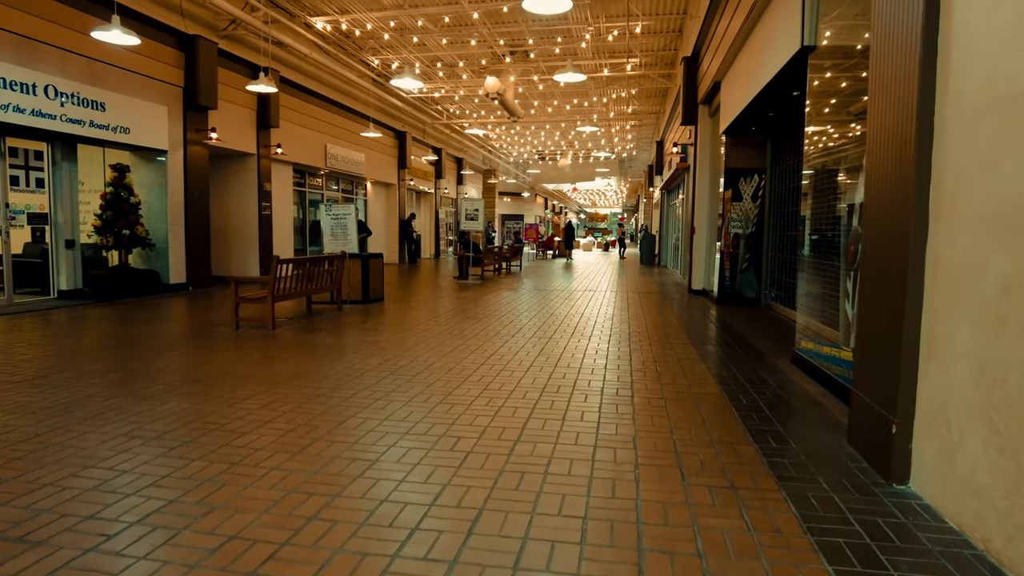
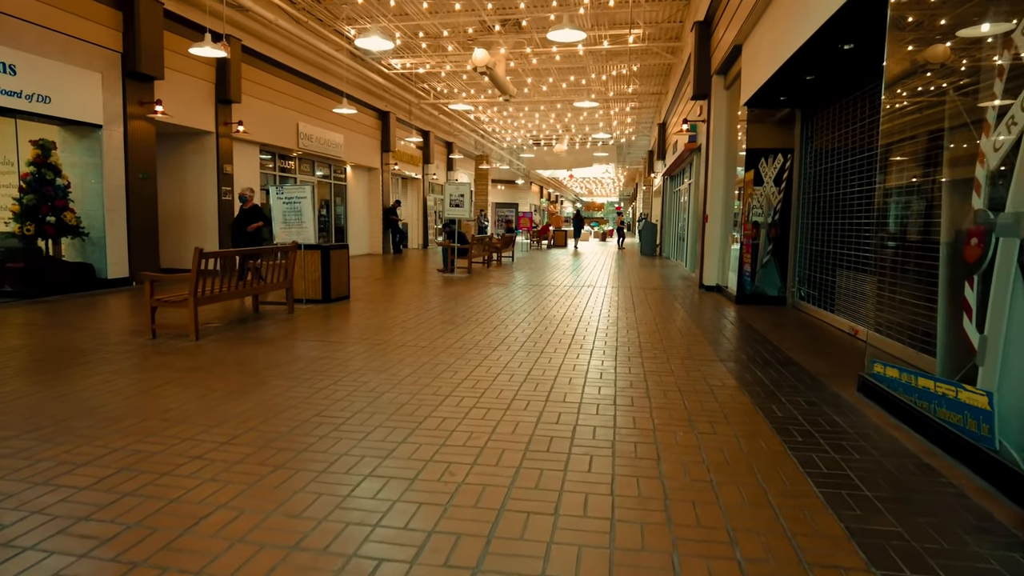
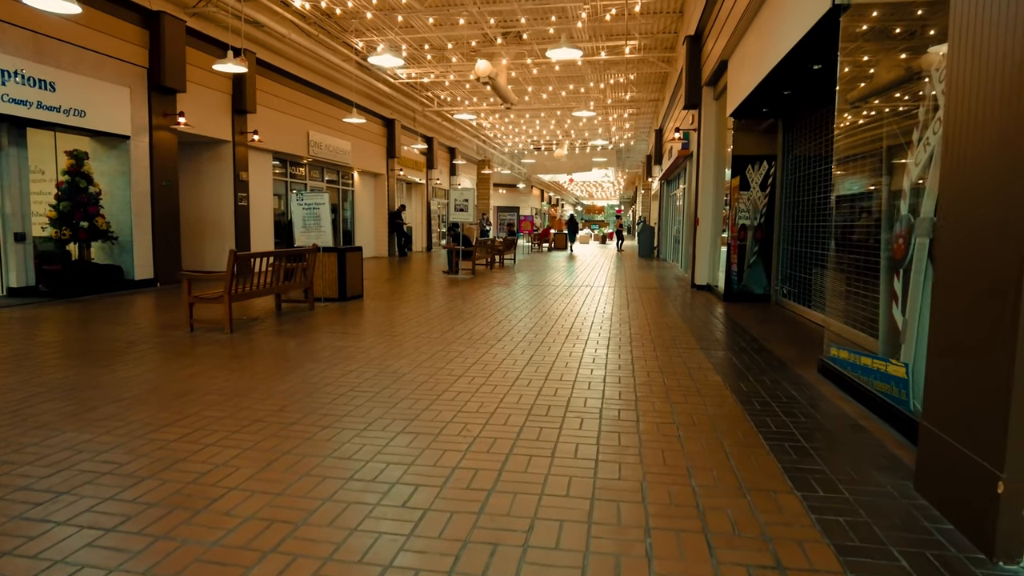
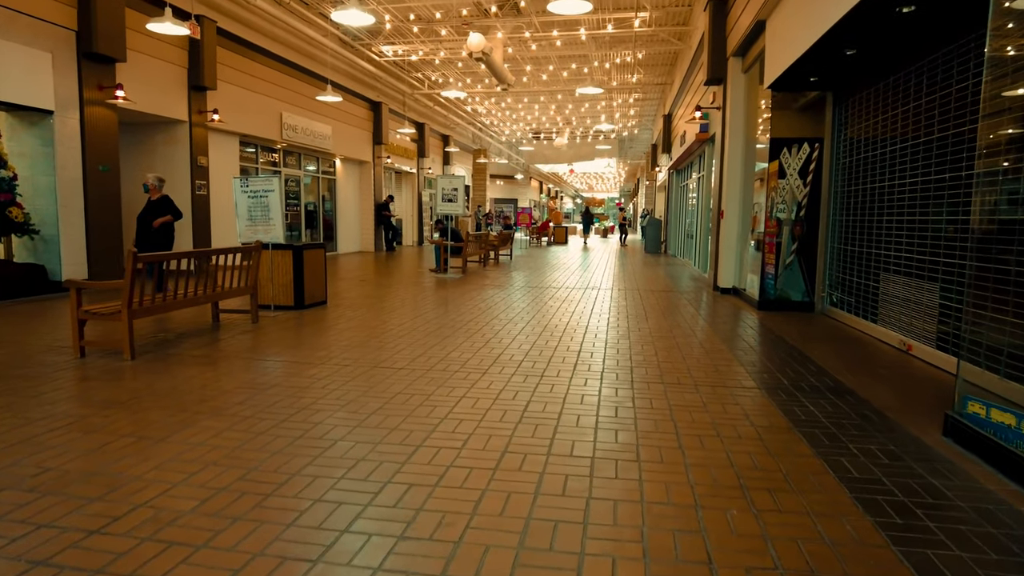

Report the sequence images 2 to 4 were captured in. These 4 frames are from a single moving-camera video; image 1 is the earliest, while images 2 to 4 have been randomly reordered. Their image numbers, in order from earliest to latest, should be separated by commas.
3, 2, 4
